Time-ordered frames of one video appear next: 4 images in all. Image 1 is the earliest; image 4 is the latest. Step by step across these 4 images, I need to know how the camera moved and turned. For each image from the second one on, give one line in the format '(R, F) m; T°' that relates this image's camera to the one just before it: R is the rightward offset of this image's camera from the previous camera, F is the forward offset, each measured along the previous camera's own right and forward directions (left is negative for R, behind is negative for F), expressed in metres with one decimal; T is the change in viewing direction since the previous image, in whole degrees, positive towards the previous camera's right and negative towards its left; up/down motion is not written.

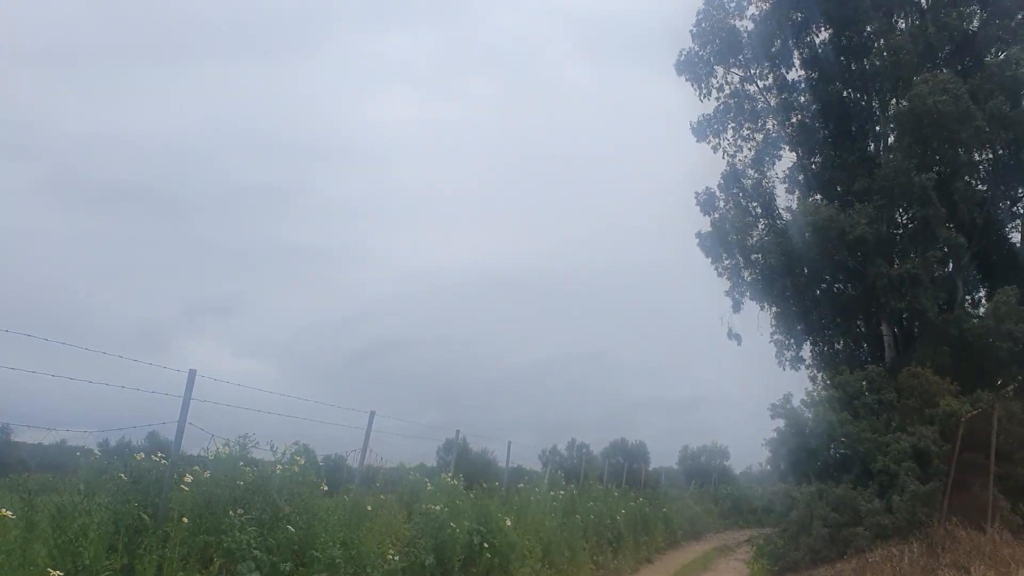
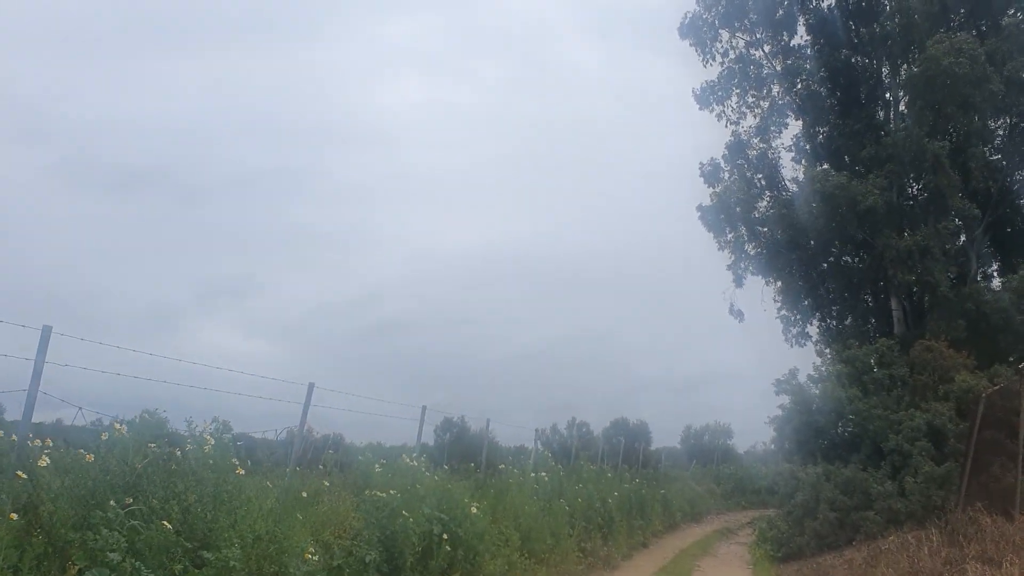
(+0.3, +0.8) m; 0°
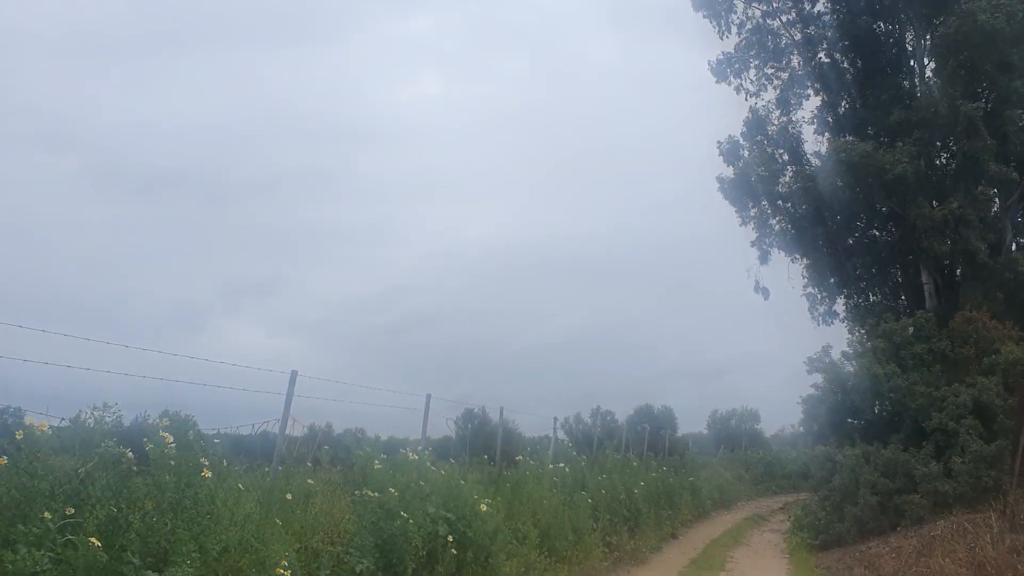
(+0.1, +0.6) m; -1°
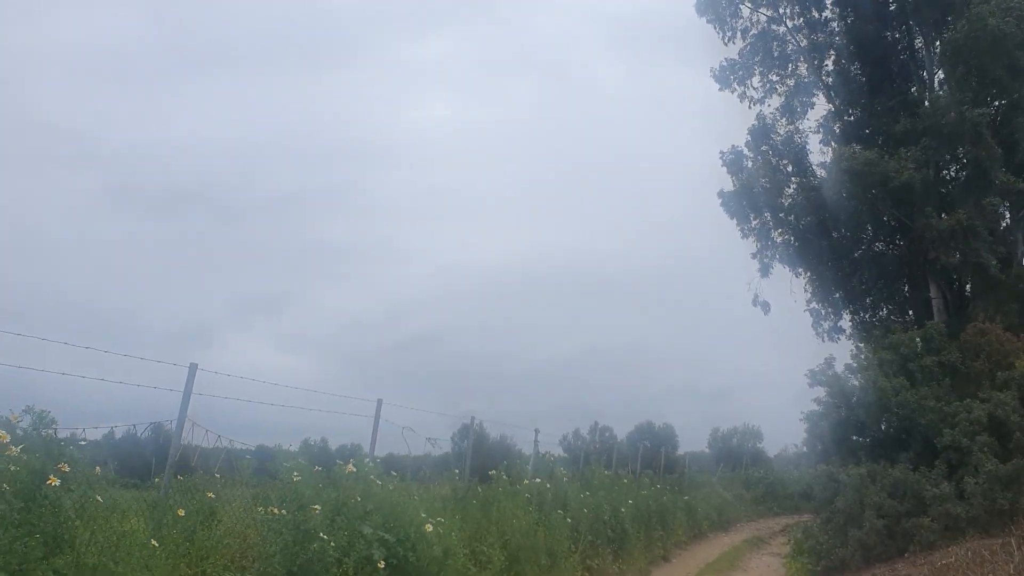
(+0.3, +0.7) m; 0°
